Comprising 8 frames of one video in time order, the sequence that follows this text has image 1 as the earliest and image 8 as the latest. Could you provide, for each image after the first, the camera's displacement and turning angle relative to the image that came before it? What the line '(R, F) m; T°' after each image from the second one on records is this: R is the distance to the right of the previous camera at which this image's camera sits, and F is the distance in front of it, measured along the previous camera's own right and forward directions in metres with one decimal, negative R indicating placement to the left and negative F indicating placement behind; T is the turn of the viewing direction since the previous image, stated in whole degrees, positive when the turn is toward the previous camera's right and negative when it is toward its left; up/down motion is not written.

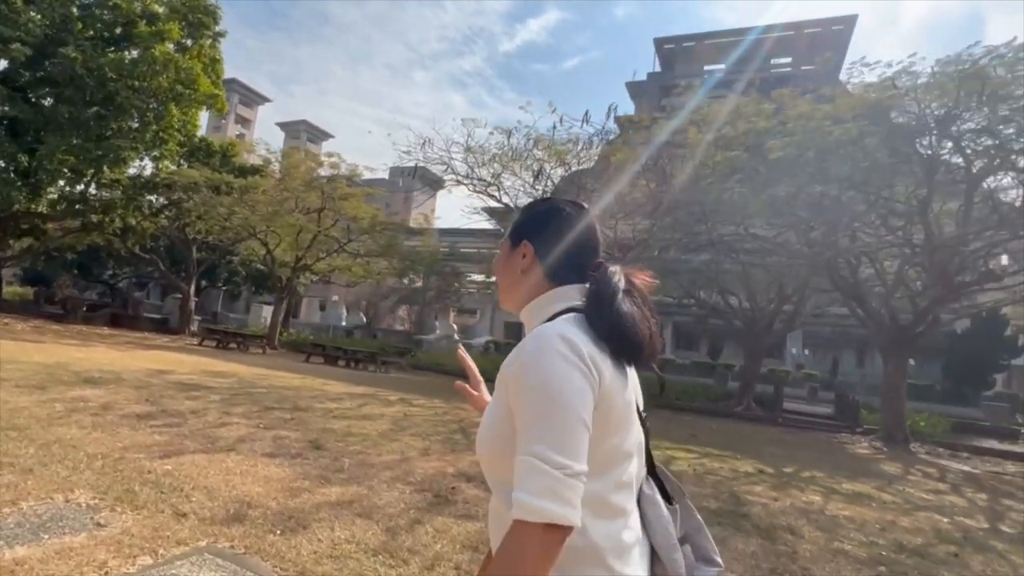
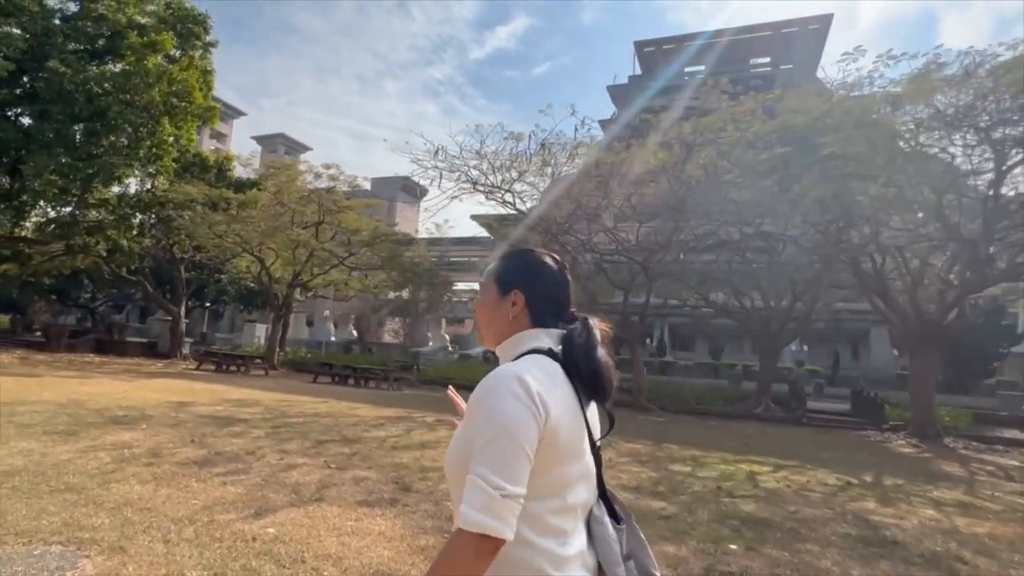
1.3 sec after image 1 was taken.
(-1.0, +0.5) m; +2°
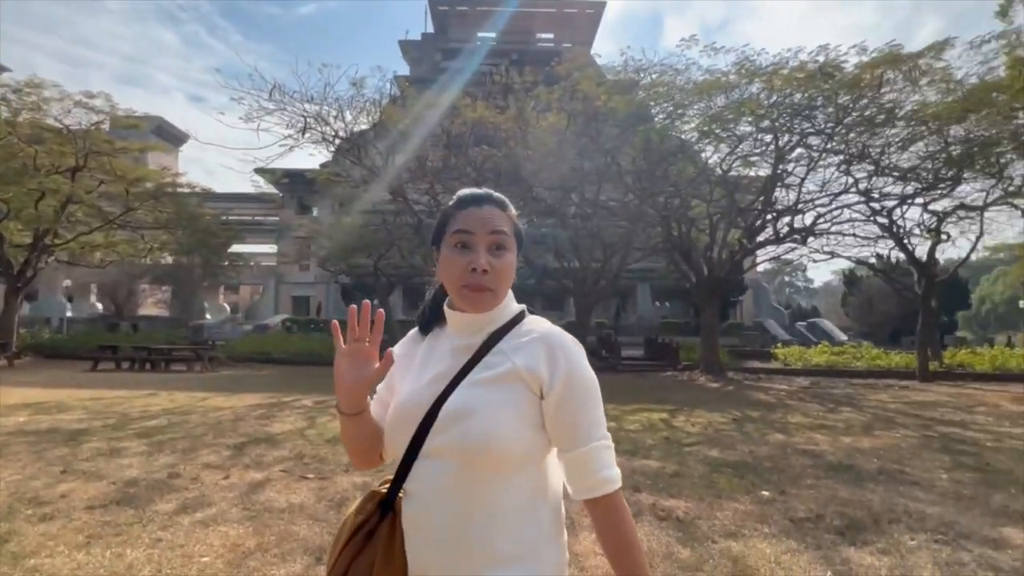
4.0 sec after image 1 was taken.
(-1.8, +0.8) m; +23°
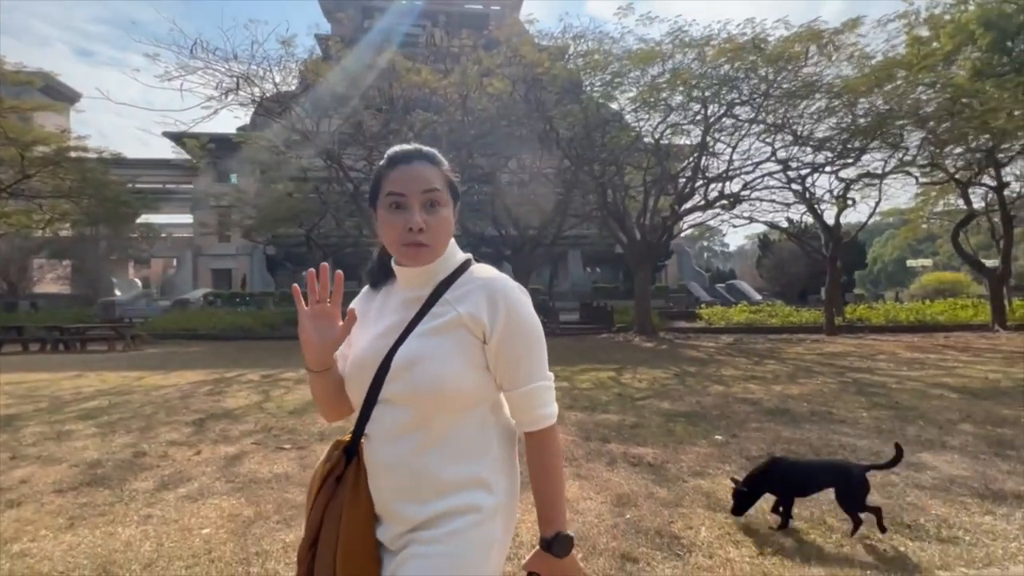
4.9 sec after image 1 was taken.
(-0.3, -0.1) m; +7°
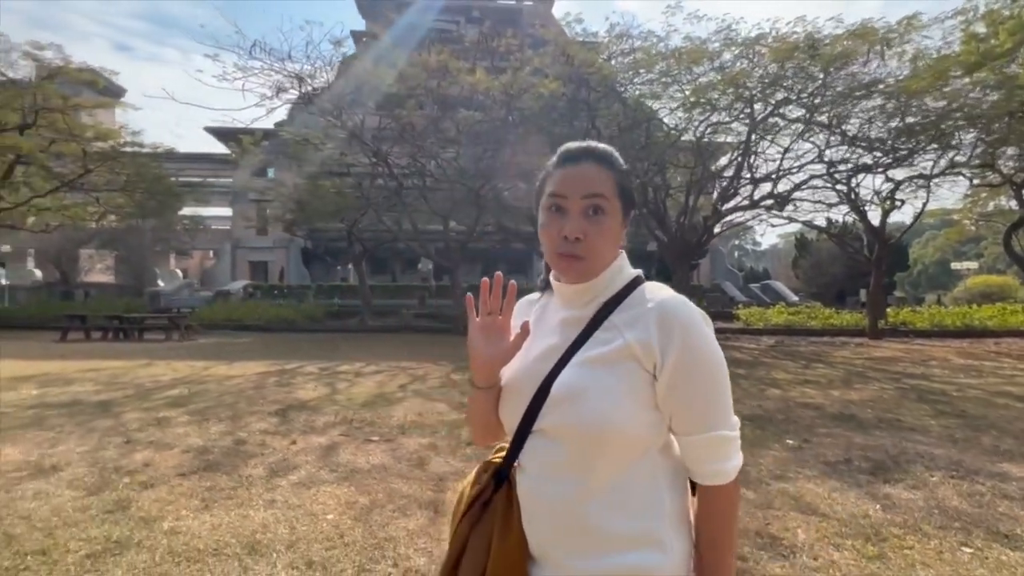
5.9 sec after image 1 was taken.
(-0.4, -0.1) m; -3°
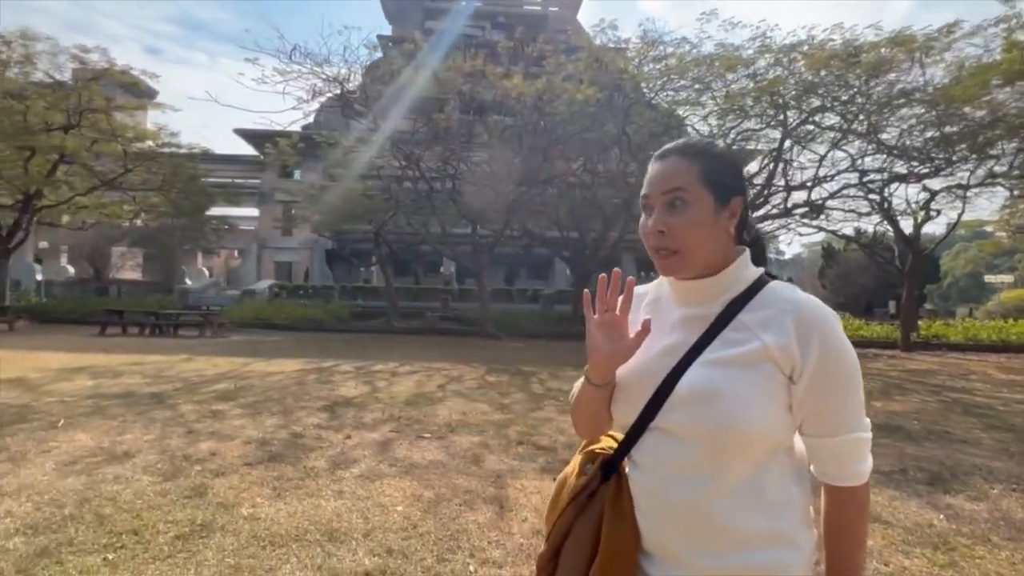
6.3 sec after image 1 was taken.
(-0.3, -0.1) m; -2°
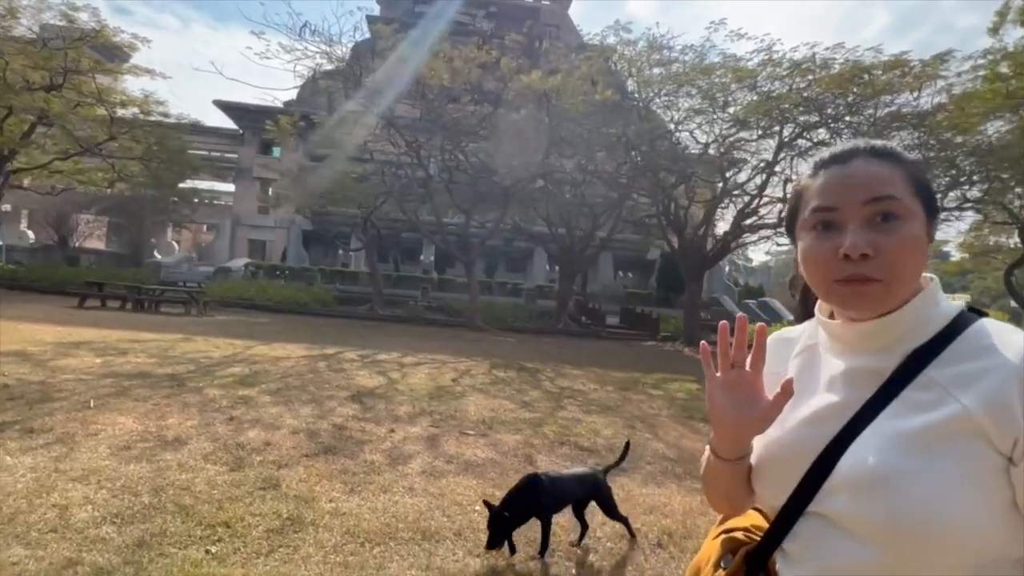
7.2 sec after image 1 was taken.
(-0.6, 0.0) m; +3°
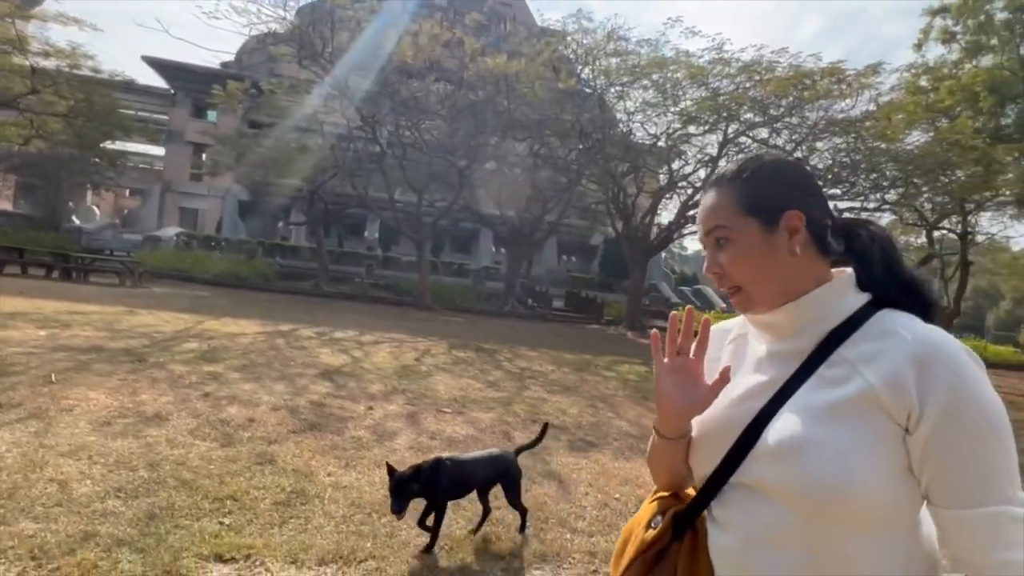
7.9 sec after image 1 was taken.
(-0.3, -0.1) m; +6°
